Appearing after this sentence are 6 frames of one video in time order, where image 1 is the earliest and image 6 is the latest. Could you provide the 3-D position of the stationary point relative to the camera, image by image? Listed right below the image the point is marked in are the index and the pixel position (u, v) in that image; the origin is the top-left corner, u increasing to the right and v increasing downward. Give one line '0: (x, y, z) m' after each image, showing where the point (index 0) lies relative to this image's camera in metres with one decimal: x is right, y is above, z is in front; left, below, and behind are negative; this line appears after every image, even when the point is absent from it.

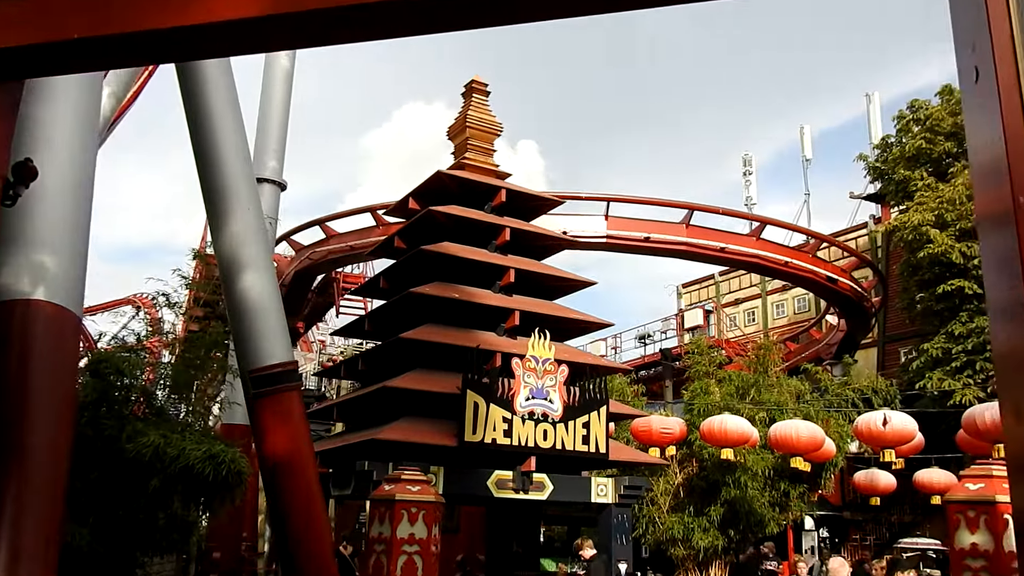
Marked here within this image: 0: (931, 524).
0: (+7.9, -4.5, +16.4) m
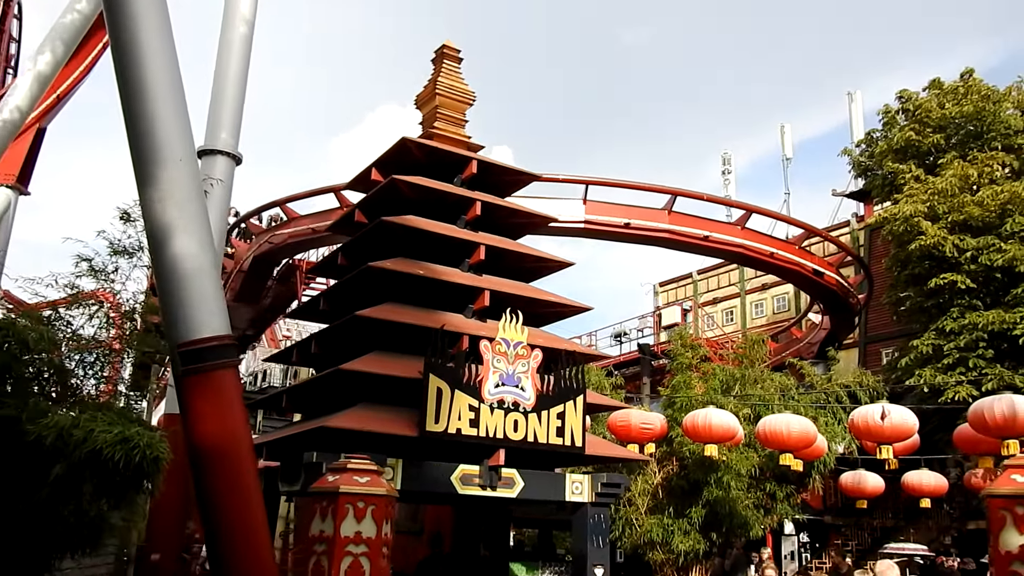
0: (+7.3, -4.4, +15.8) m
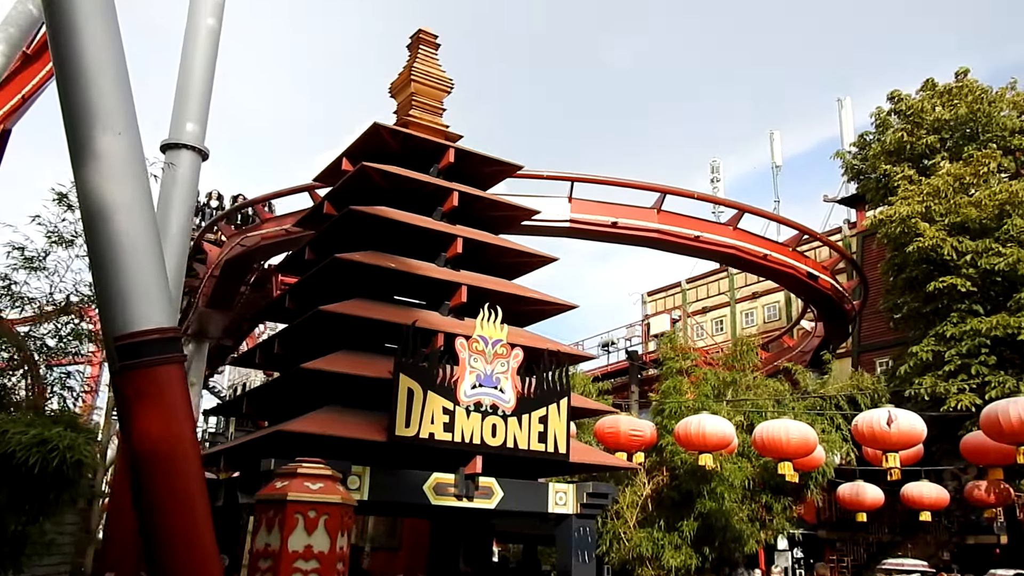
0: (+7.0, -4.5, +15.2) m
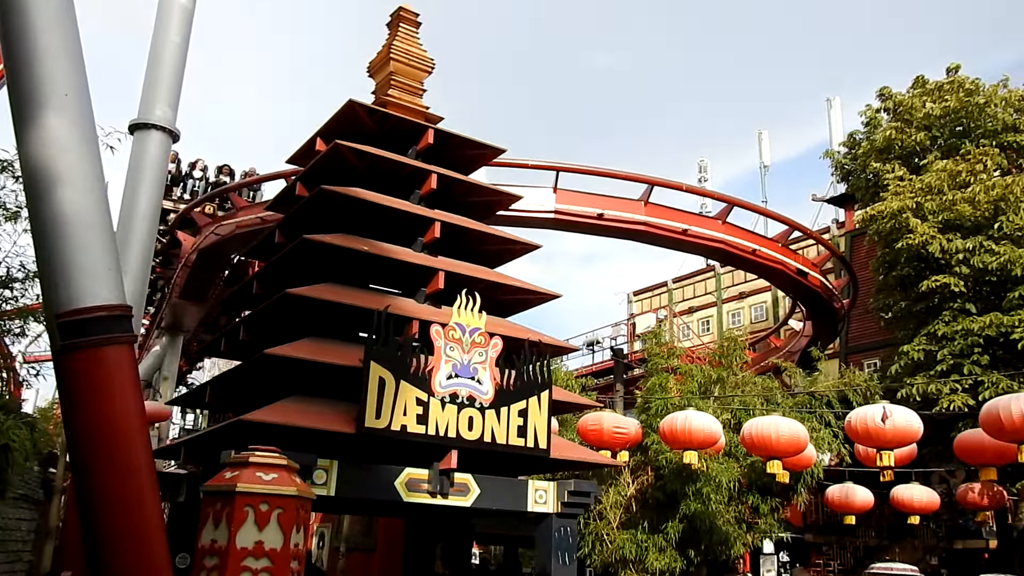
0: (+6.7, -4.5, +14.9) m
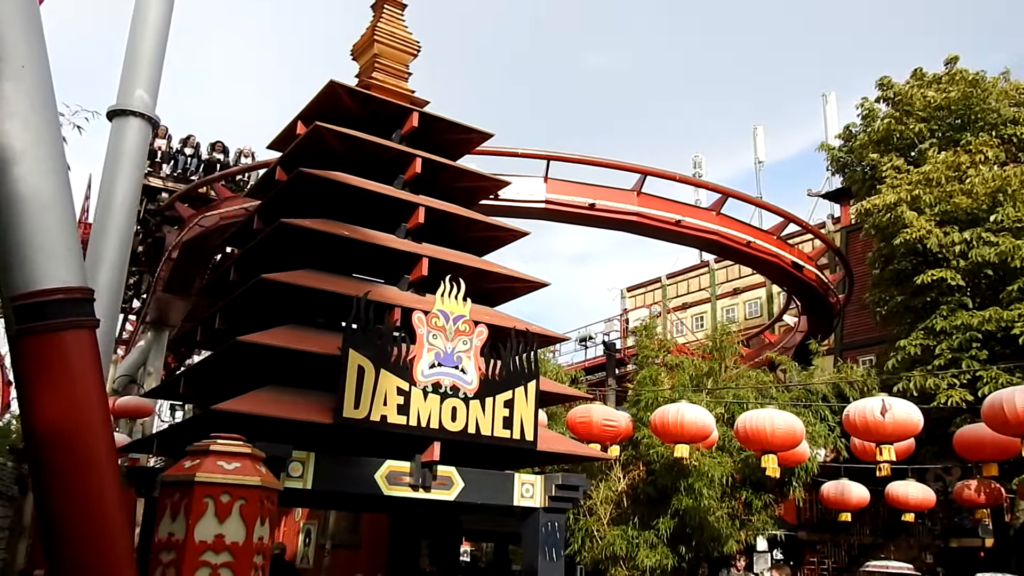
0: (+6.5, -4.4, +14.7) m
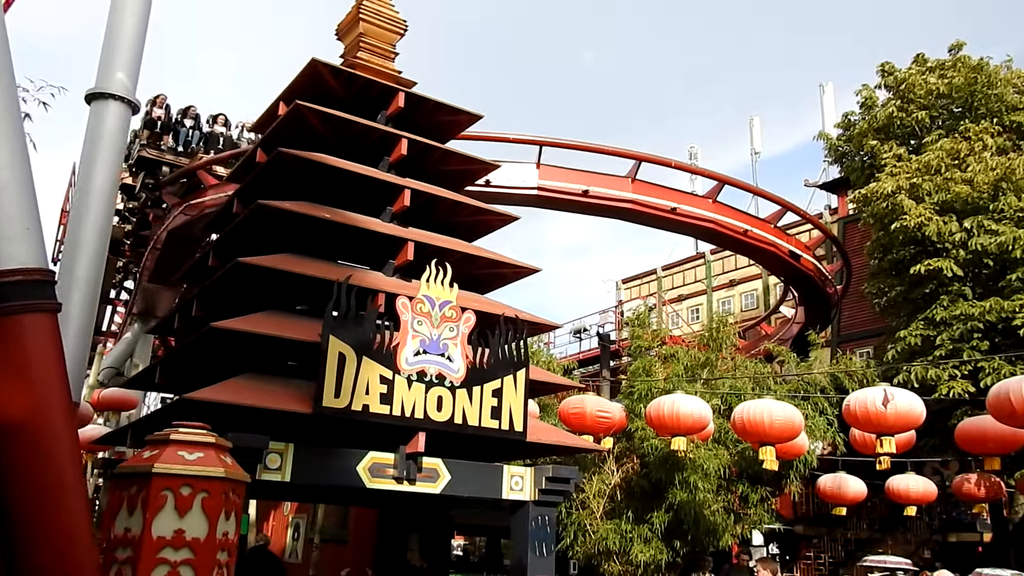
0: (+6.4, -4.2, +14.5) m
